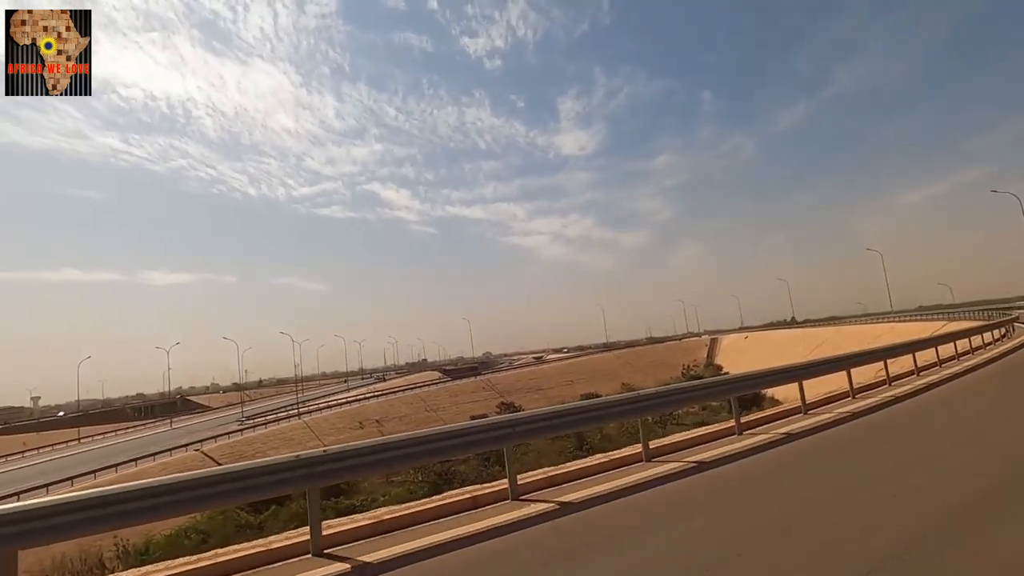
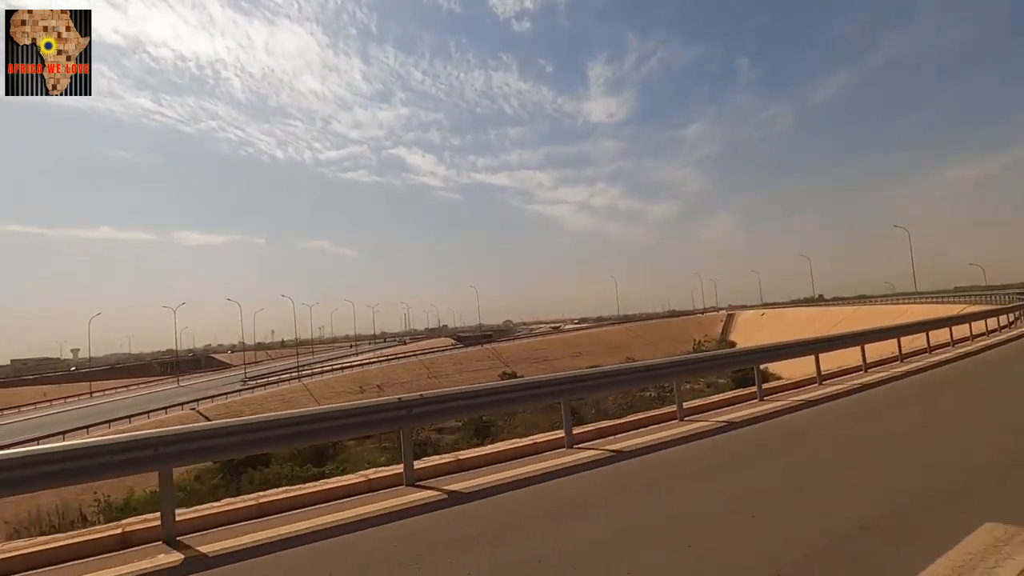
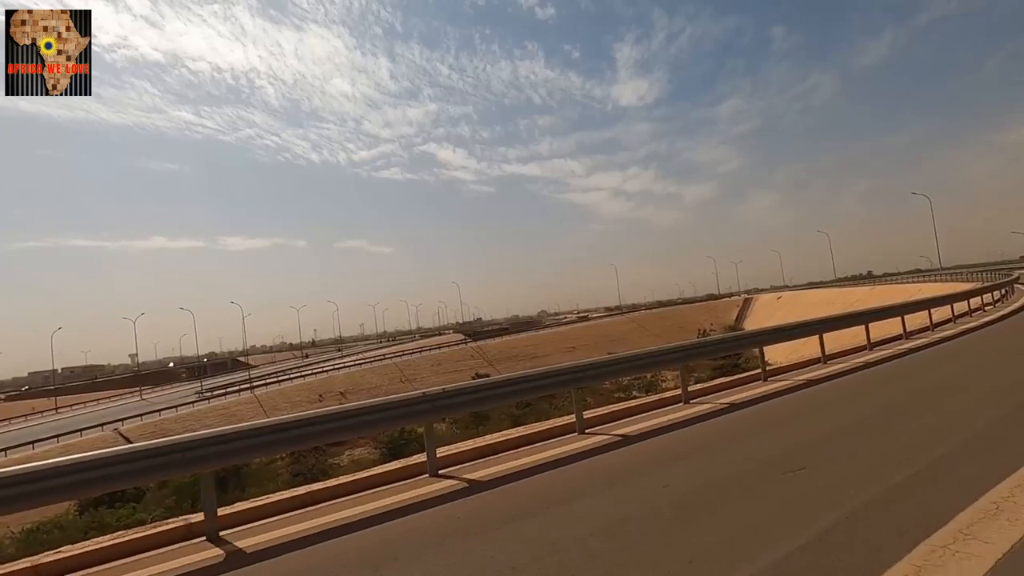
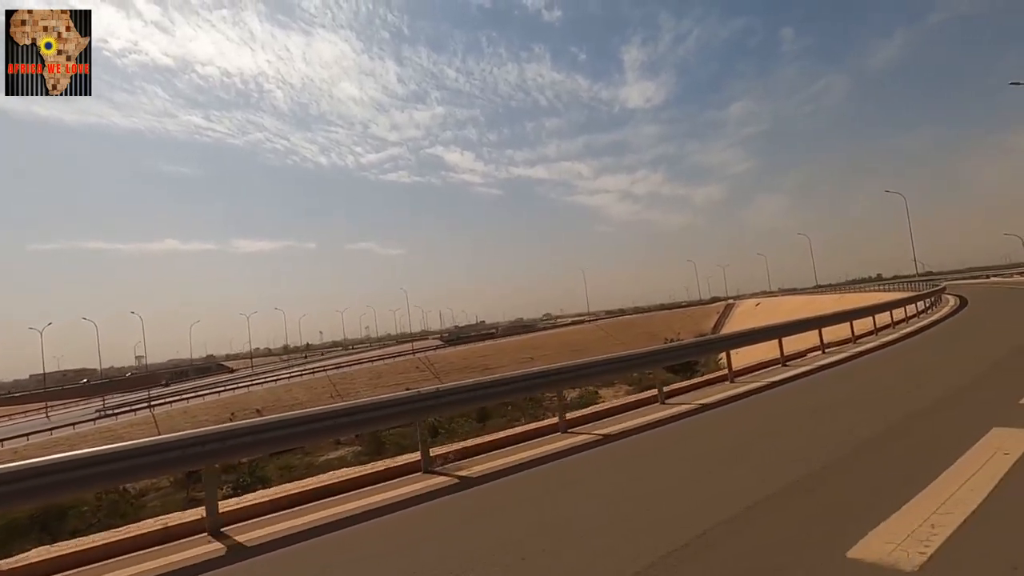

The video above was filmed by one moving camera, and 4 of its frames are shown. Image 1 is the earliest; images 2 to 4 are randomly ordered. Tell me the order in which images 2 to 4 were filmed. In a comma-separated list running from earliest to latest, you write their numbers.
2, 3, 4
